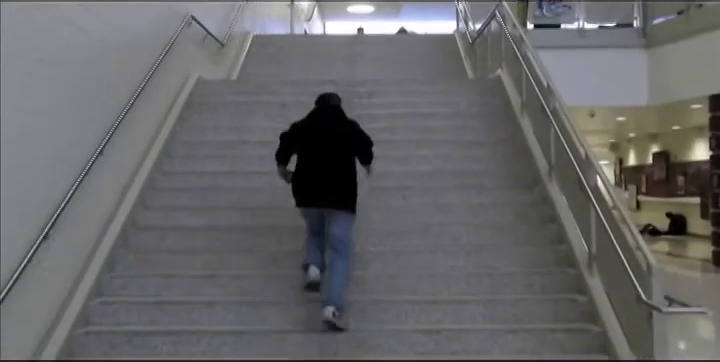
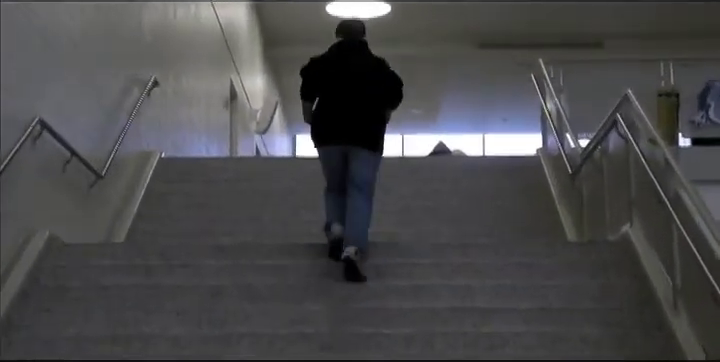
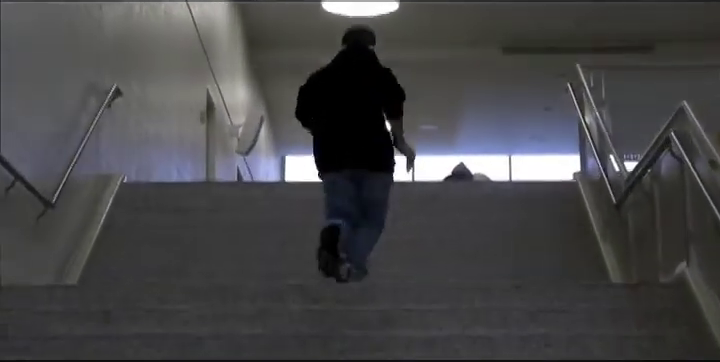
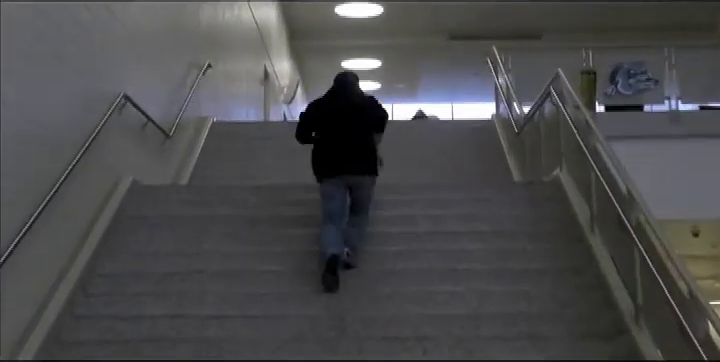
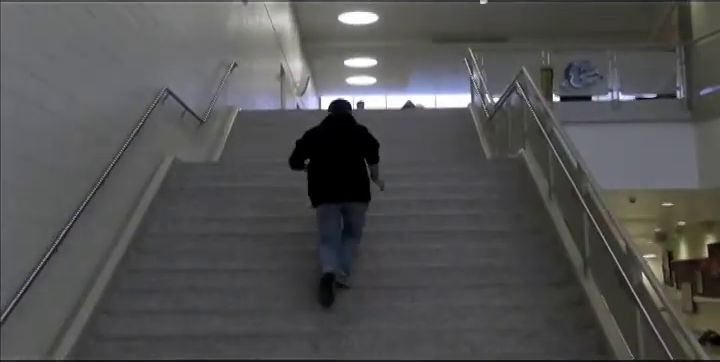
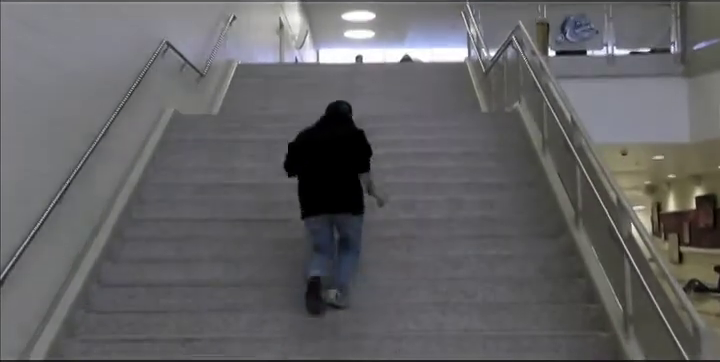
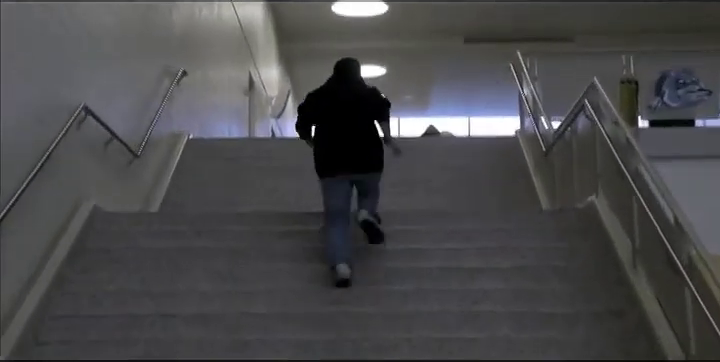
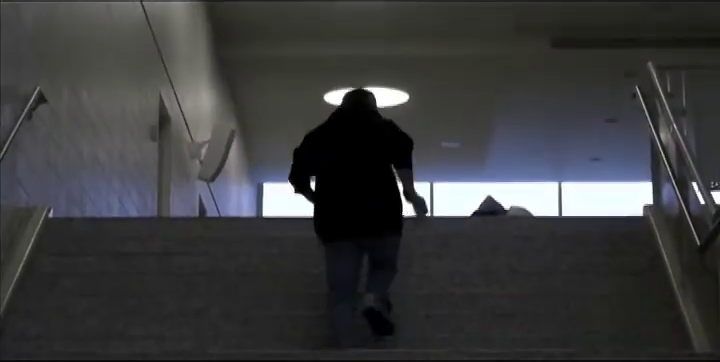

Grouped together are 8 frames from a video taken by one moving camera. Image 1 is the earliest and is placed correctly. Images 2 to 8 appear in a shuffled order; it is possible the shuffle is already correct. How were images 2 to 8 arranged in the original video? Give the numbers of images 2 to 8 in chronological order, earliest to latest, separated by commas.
6, 5, 4, 7, 2, 3, 8
